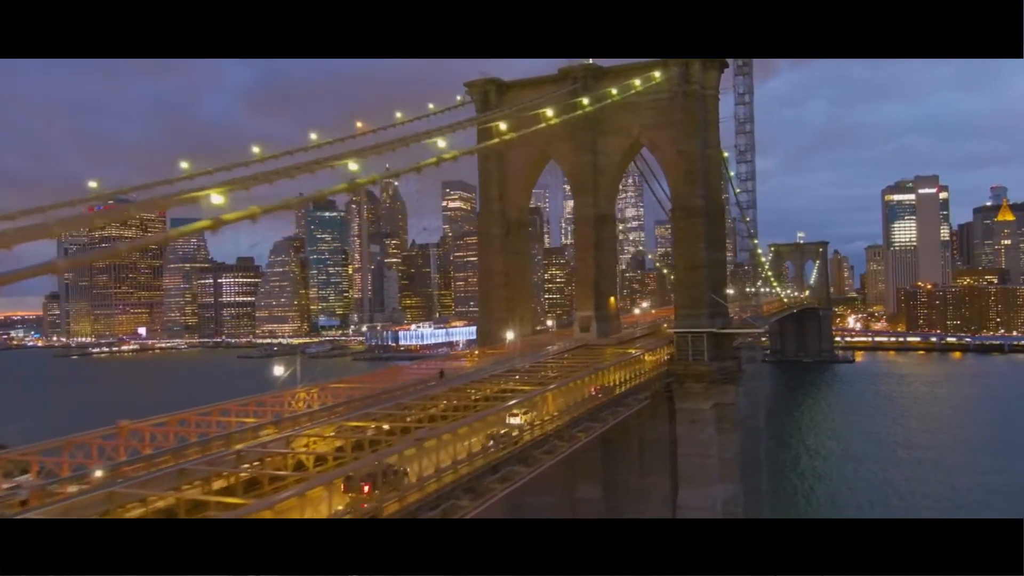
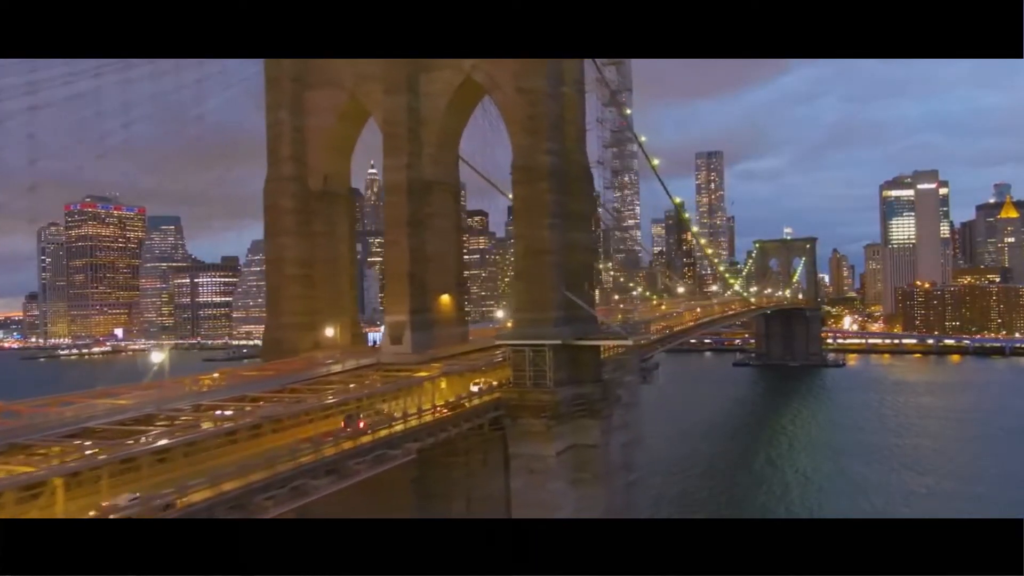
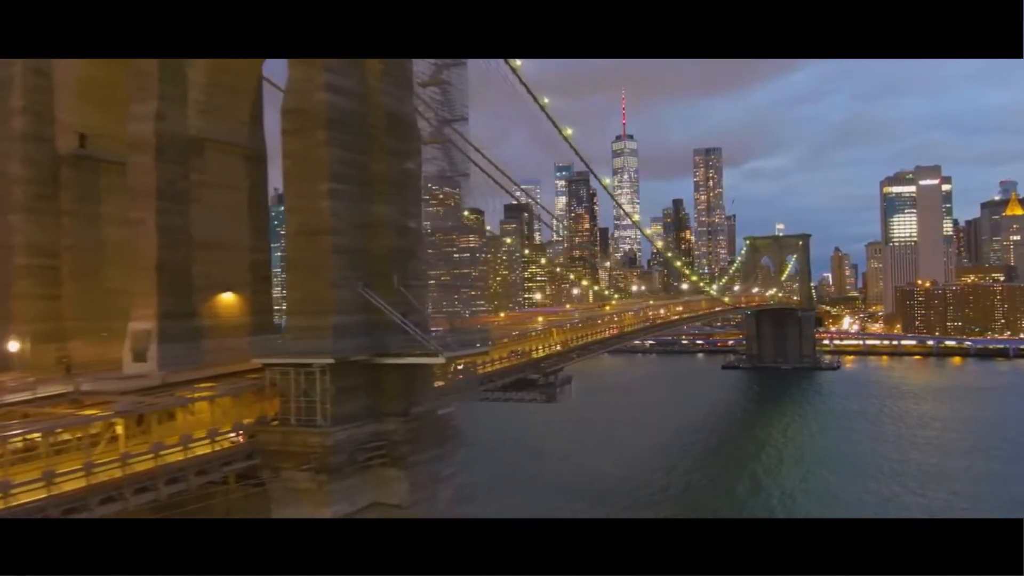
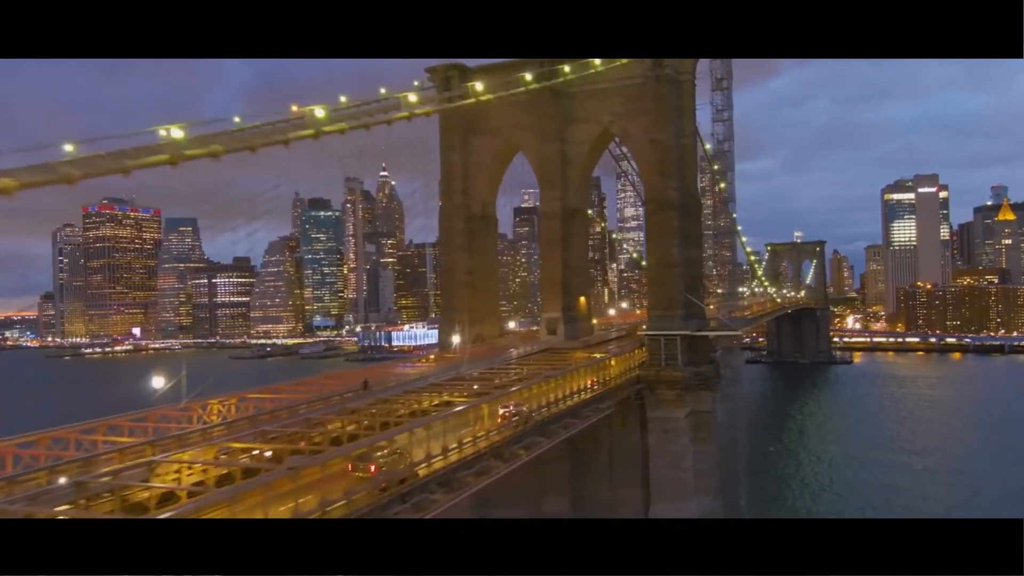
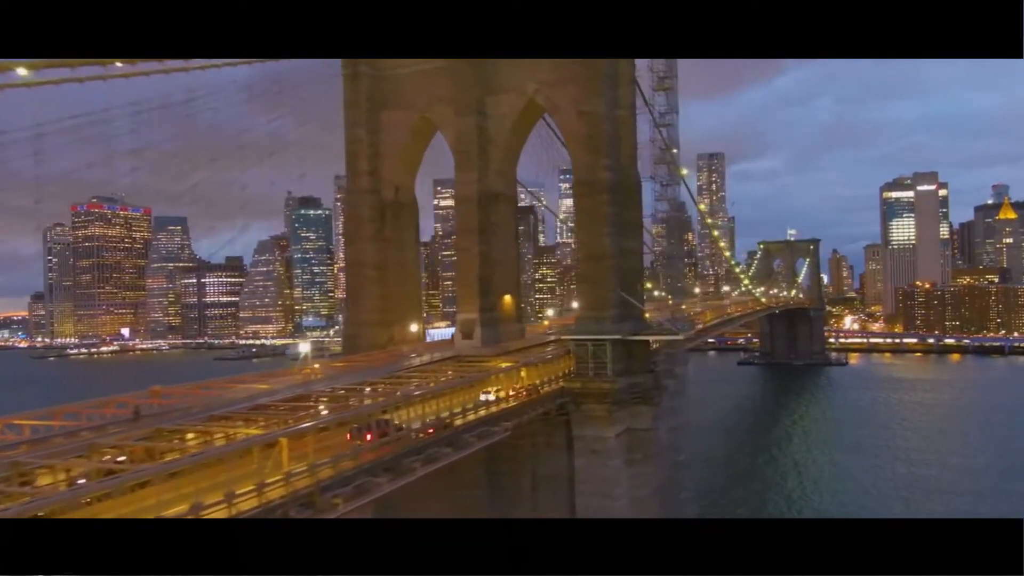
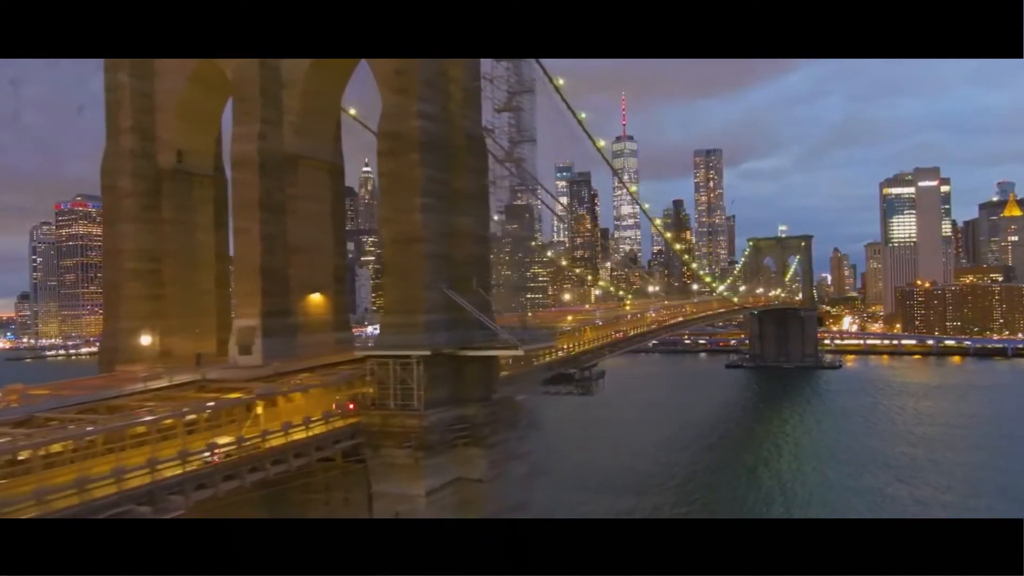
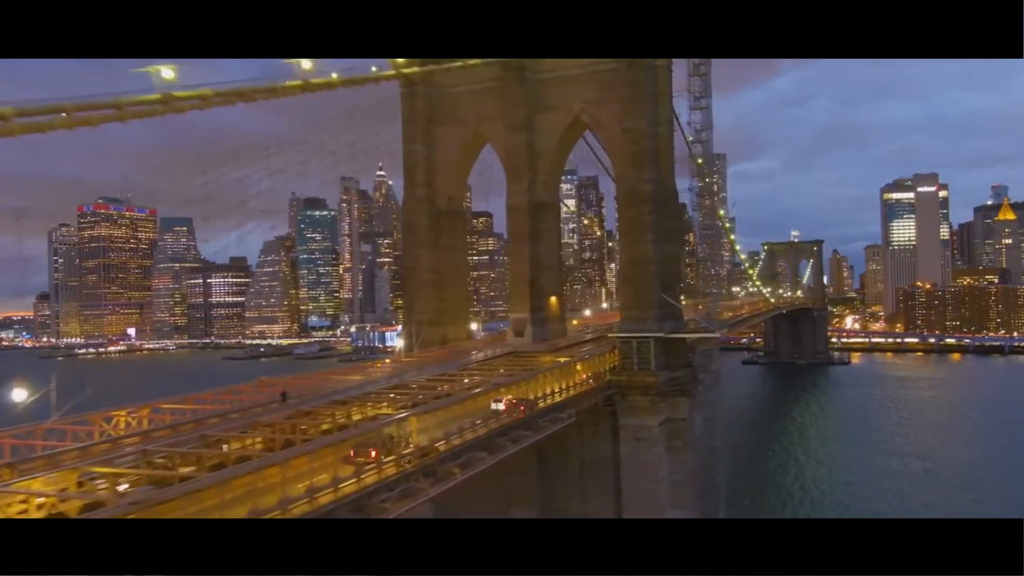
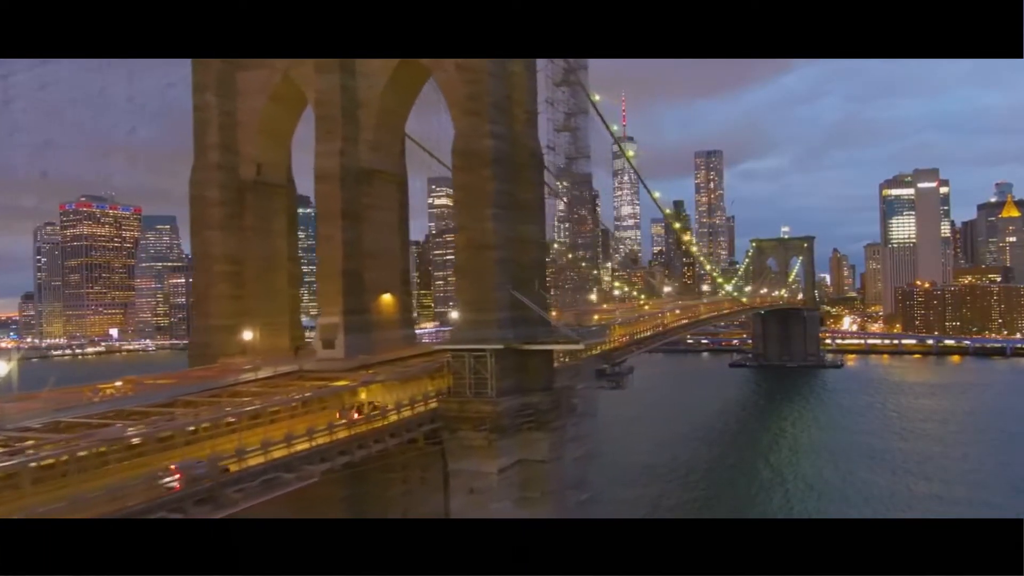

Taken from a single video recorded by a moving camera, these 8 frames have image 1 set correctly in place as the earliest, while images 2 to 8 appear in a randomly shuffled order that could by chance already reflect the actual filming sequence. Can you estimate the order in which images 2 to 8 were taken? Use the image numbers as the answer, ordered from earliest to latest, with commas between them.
4, 7, 5, 2, 8, 6, 3
